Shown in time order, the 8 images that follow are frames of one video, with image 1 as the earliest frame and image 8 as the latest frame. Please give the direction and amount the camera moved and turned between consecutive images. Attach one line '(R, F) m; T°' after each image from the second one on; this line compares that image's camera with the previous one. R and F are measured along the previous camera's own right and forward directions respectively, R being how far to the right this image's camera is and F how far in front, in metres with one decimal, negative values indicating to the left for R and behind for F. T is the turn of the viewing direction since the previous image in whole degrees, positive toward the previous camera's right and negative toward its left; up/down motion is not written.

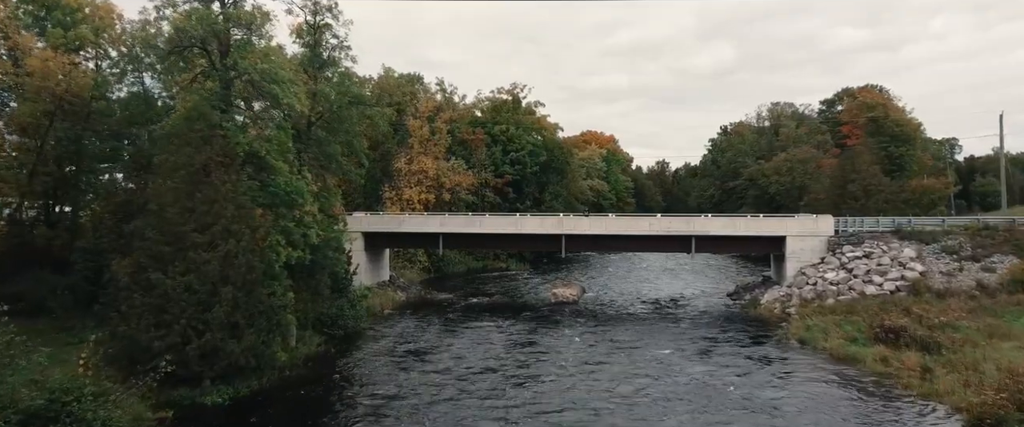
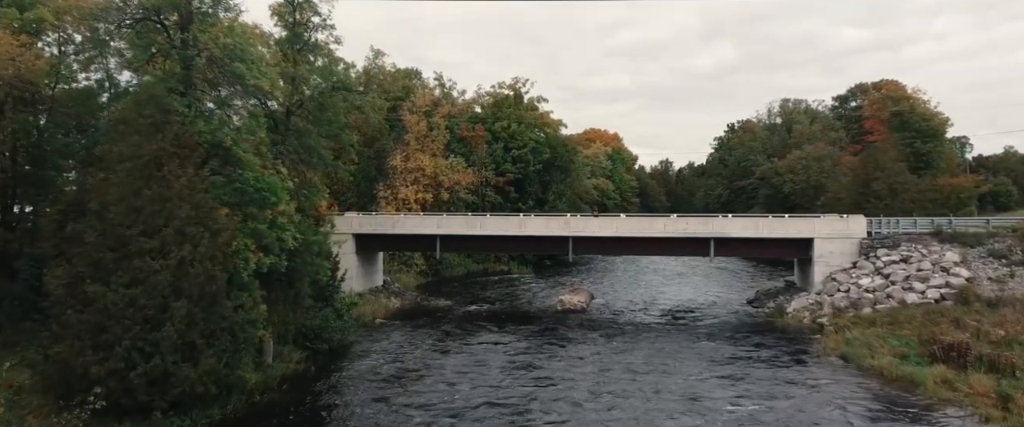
(-0.2, +3.2) m; 0°
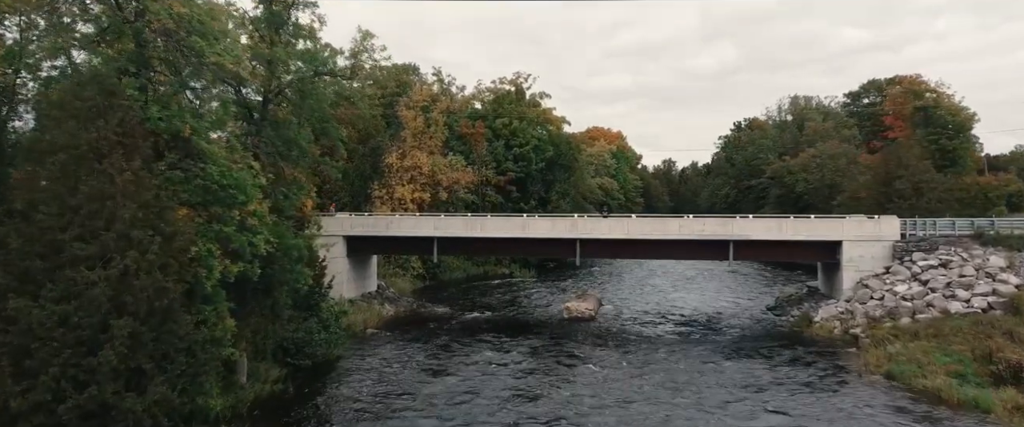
(-0.1, +2.8) m; 0°
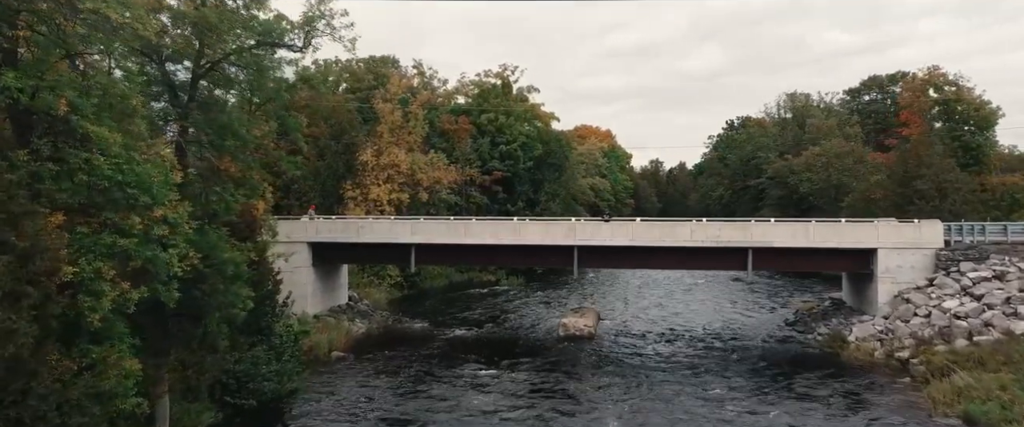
(-0.2, +4.5) m; +1°
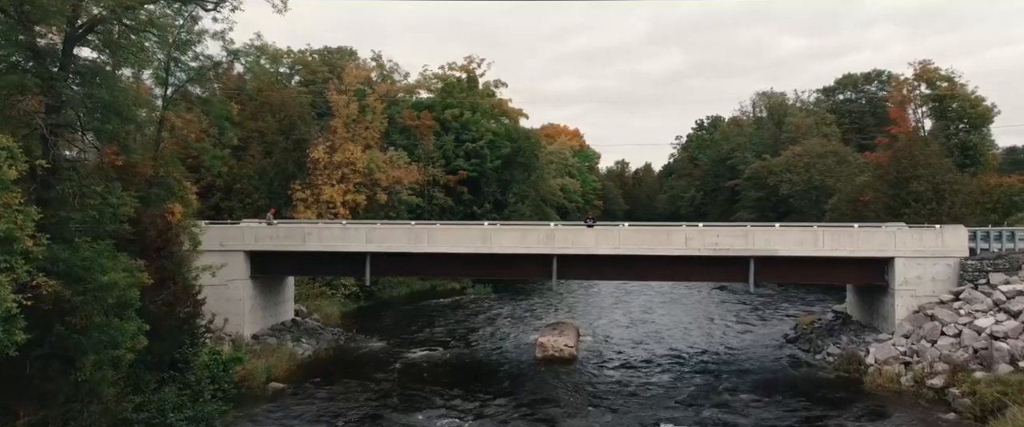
(-0.3, +4.1) m; +3°
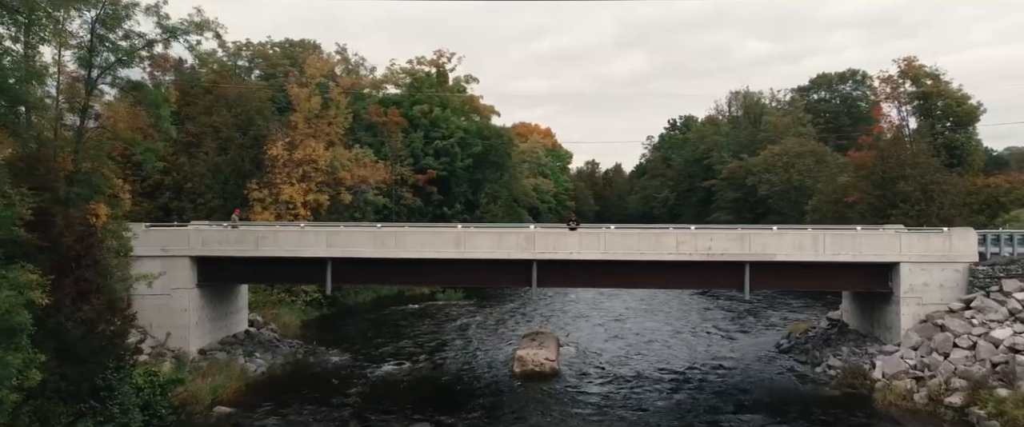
(-0.3, +2.4) m; +3°
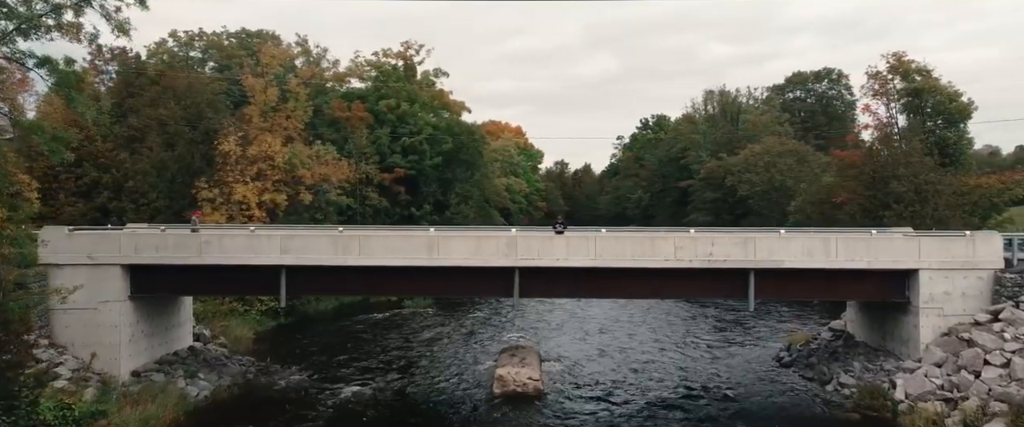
(-0.4, +2.8) m; +3°
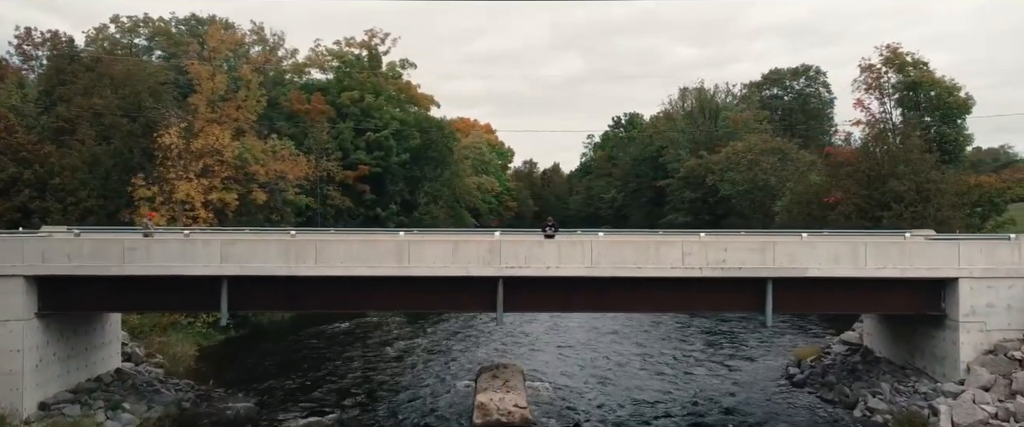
(-0.5, +3.3) m; +3°
